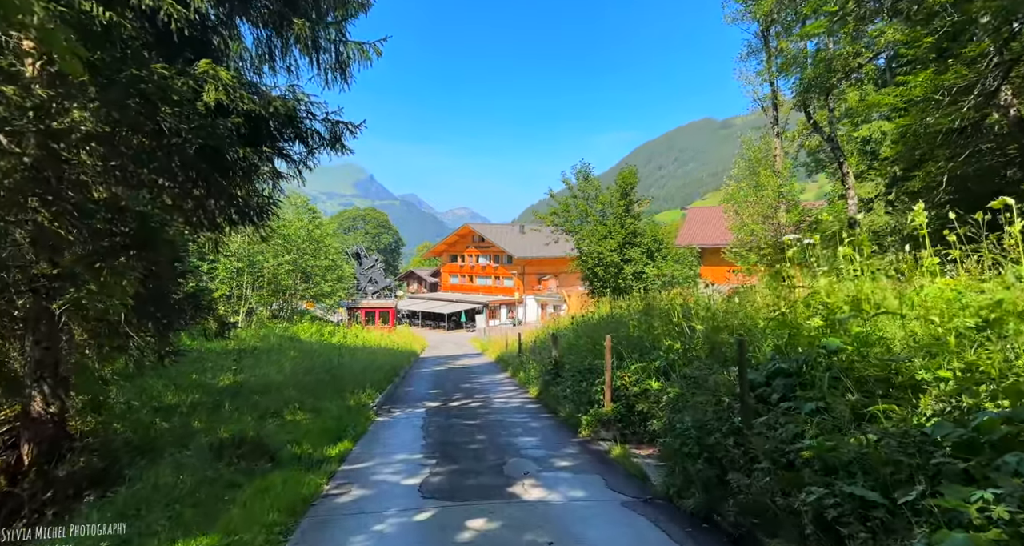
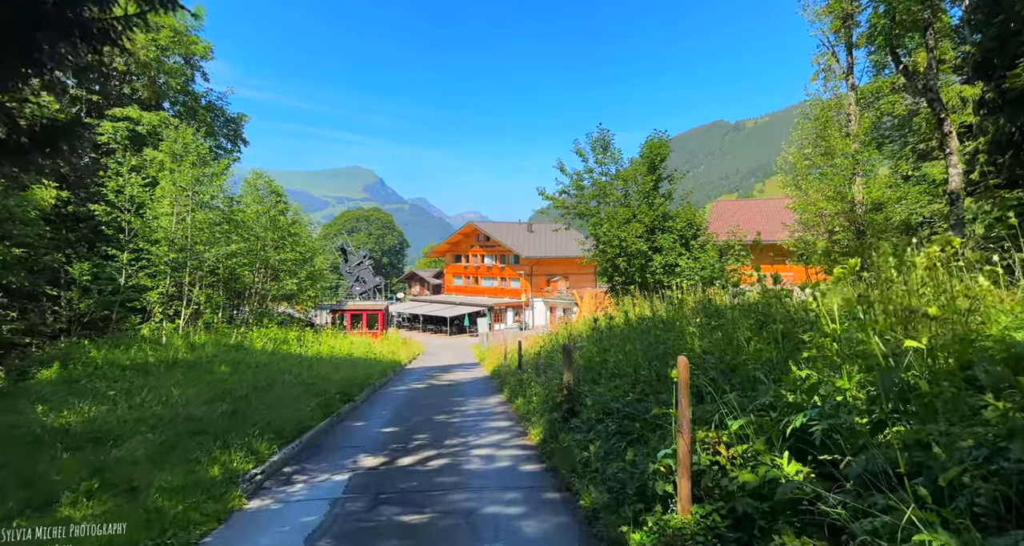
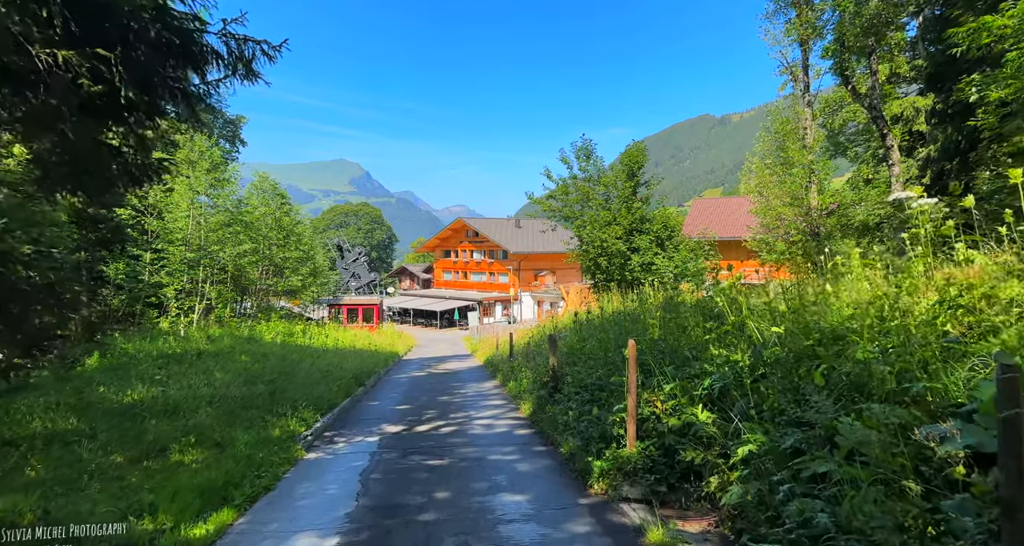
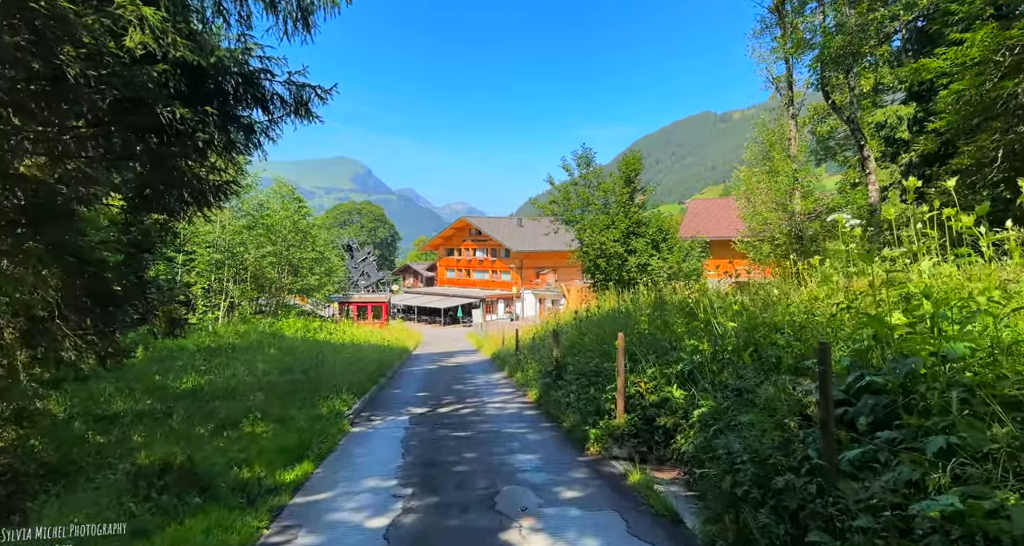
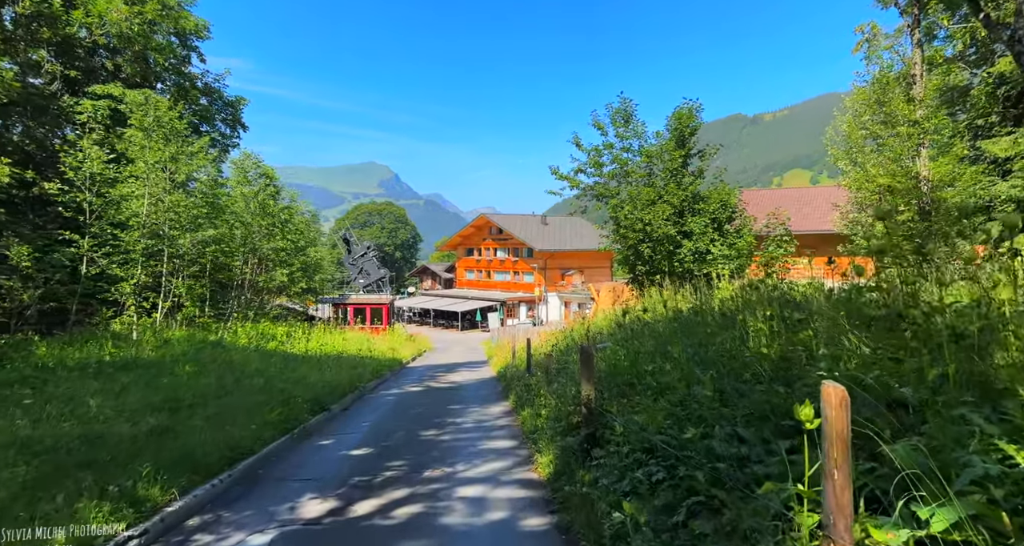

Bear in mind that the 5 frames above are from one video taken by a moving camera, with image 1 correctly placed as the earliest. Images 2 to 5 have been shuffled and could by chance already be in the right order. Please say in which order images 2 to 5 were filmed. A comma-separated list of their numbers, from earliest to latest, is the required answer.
4, 3, 2, 5
